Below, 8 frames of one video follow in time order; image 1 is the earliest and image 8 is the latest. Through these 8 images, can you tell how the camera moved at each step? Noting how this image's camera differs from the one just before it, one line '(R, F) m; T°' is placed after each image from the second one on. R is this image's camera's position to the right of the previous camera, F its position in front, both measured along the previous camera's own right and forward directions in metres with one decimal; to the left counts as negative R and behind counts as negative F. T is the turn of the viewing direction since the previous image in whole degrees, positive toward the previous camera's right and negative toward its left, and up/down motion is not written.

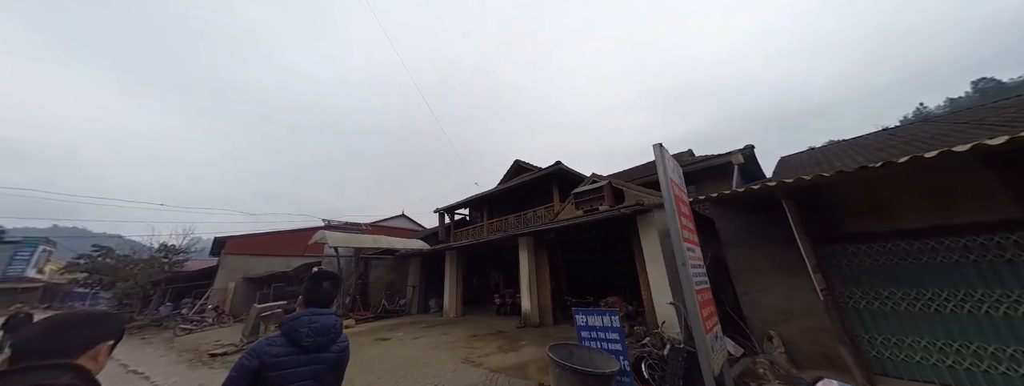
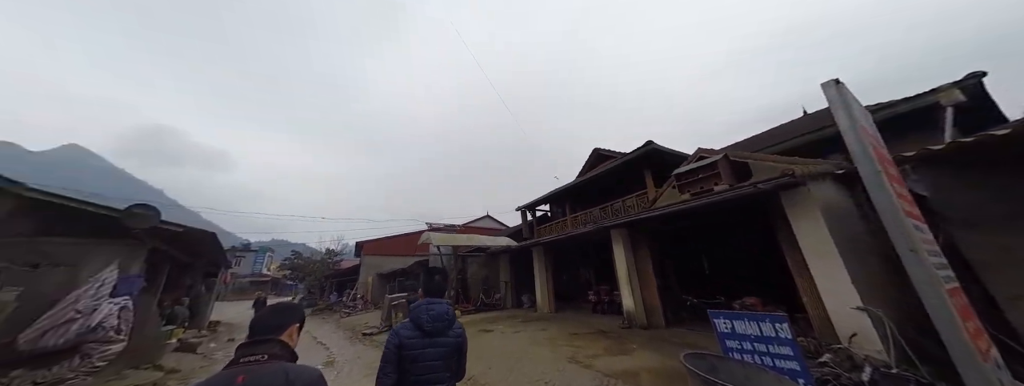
(-0.2, +0.1) m; -17°
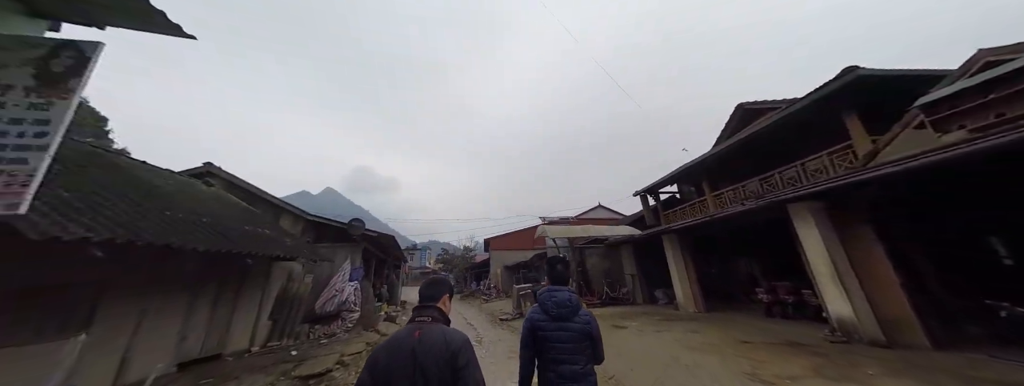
(-0.2, +0.1) m; -23°
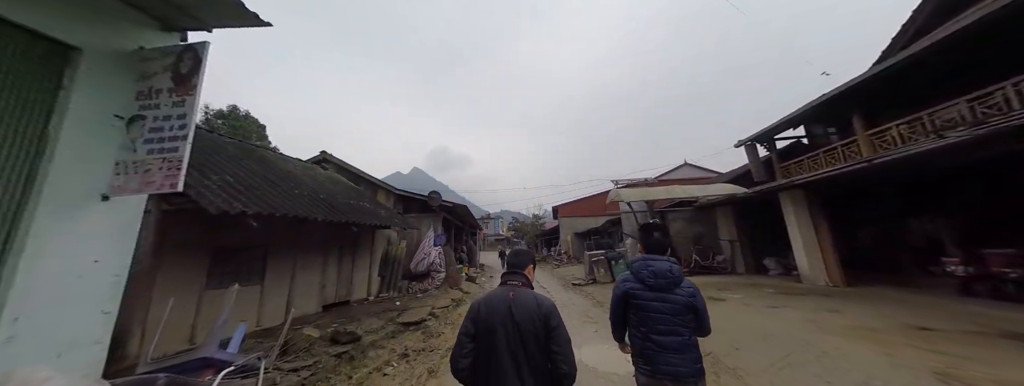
(0.0, +0.3) m; -15°
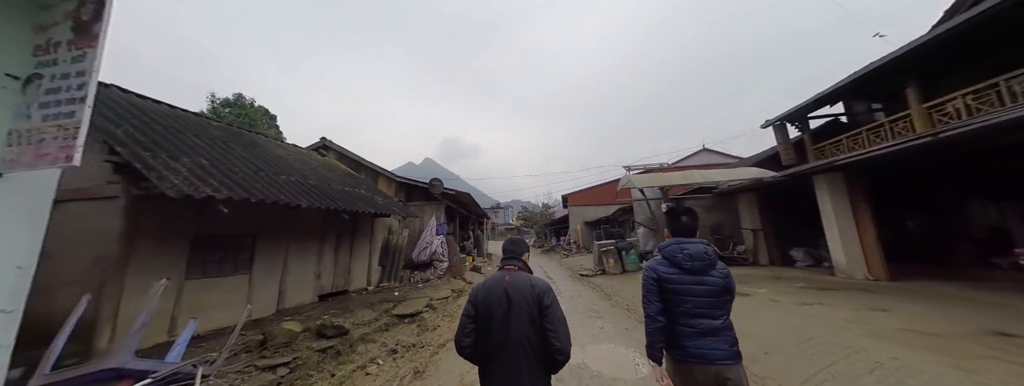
(+0.2, +0.4) m; -2°
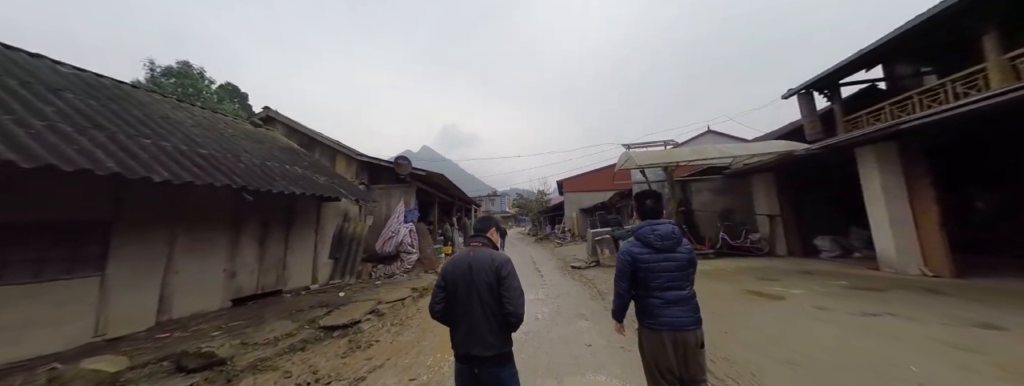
(+0.5, +1.2) m; +1°
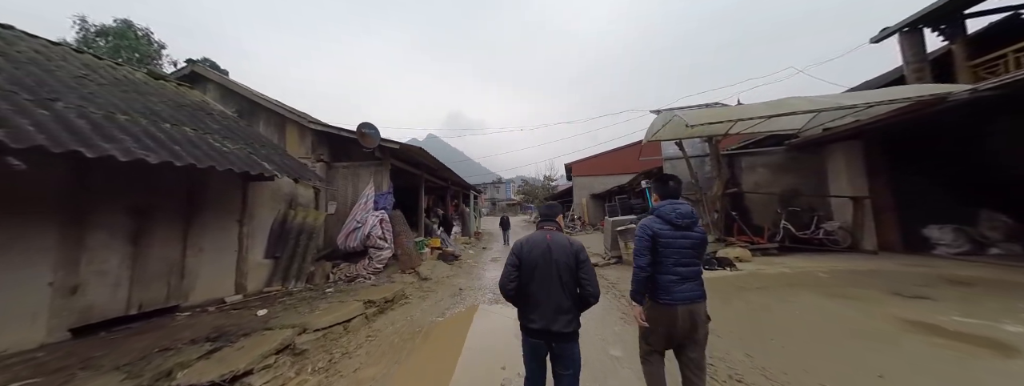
(+0.1, +1.7) m; -1°
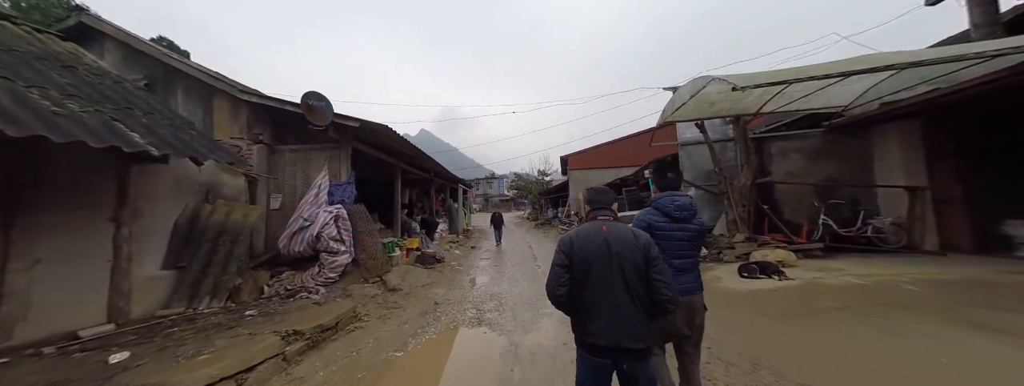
(+0.1, +1.1) m; +1°
